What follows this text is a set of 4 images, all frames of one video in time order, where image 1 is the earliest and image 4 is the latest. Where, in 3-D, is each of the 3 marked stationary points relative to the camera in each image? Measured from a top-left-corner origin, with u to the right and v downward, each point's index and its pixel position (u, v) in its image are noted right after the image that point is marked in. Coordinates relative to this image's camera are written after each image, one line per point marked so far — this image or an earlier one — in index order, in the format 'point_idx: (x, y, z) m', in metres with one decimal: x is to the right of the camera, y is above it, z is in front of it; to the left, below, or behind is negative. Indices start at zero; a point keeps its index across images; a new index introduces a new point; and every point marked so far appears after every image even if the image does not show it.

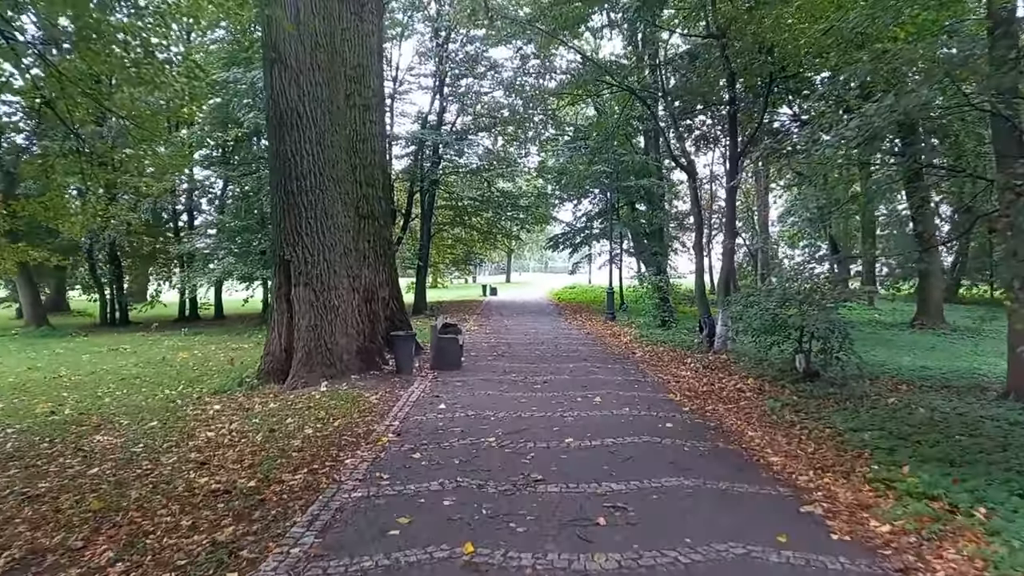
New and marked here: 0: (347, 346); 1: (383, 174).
0: (-2.1, -0.7, +9.6) m
1: (-2.0, +1.8, +11.8) m
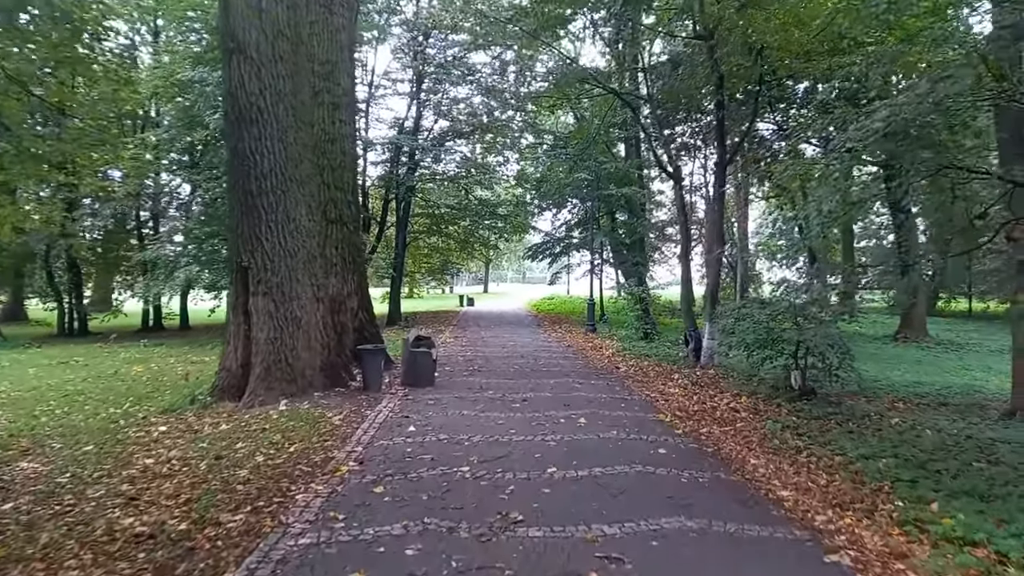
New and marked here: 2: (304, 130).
0: (-2.4, -0.9, +8.9) m
1: (-2.4, +1.7, +11.1) m
2: (-2.5, +1.9, +8.9) m
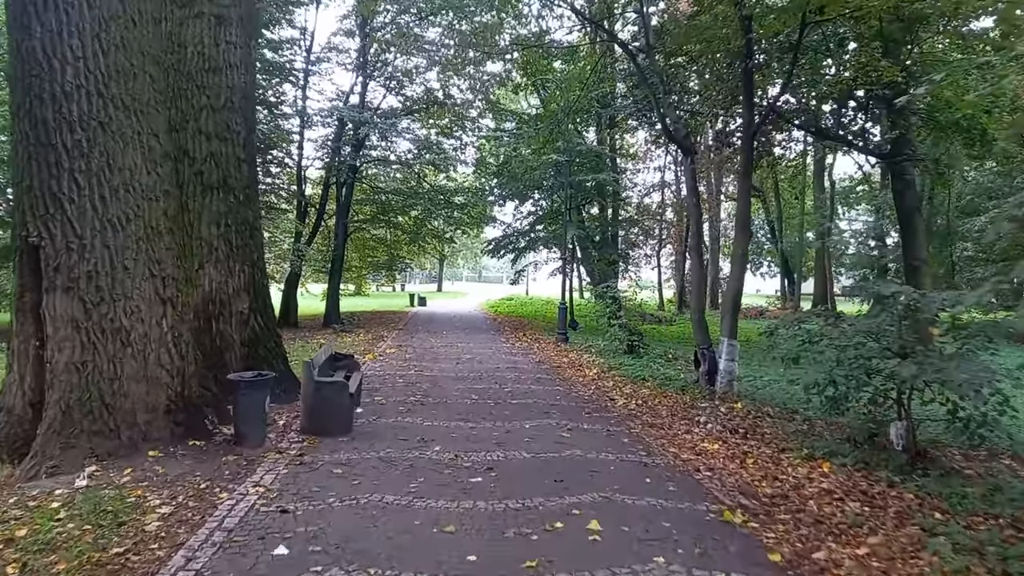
0: (-2.7, -0.8, +5.6) m
1: (-2.8, +1.7, +7.8) m
2: (-2.8, +1.9, +5.5) m
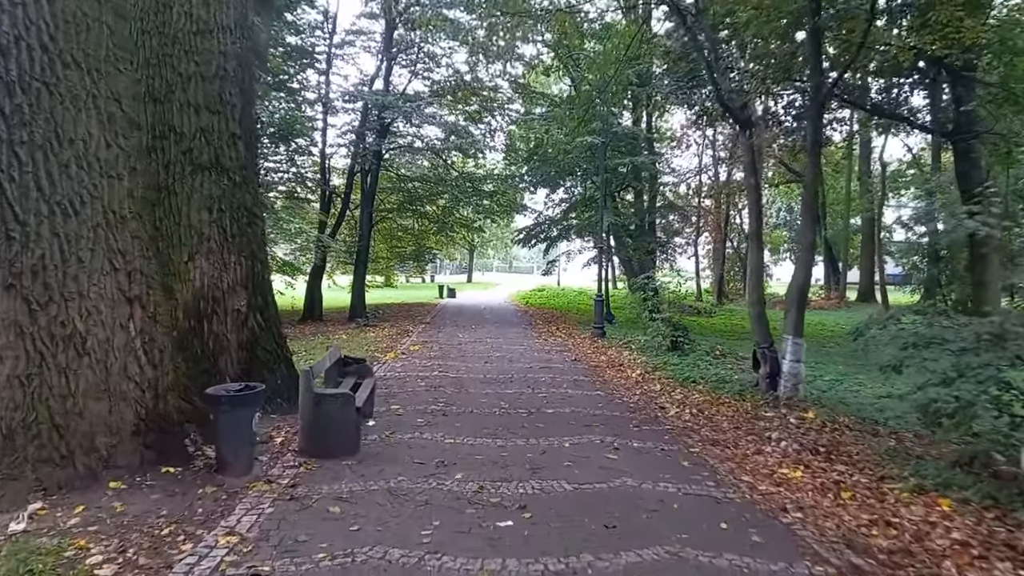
0: (-2.5, -0.8, +4.6) m
1: (-2.5, +1.8, +6.8) m
2: (-2.6, +2.0, +4.6) m
